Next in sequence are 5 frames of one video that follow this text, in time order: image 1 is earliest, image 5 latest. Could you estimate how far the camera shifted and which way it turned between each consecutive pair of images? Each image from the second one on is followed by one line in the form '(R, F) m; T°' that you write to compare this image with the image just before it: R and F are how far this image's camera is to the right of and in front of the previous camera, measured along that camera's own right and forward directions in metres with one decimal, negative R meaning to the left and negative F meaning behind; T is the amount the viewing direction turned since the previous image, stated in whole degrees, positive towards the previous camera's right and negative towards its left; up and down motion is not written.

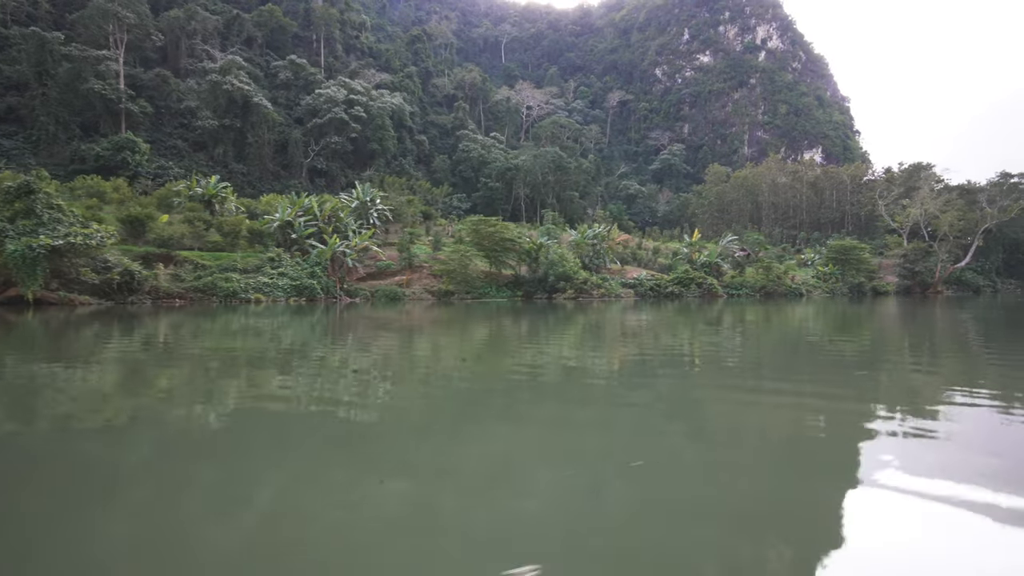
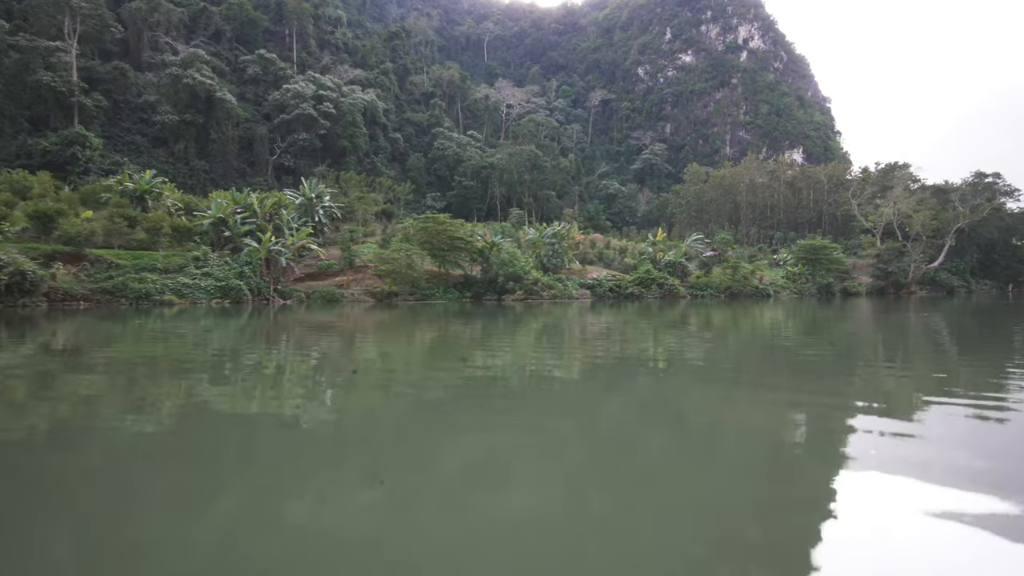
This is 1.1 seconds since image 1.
(+0.9, +0.6) m; +1°
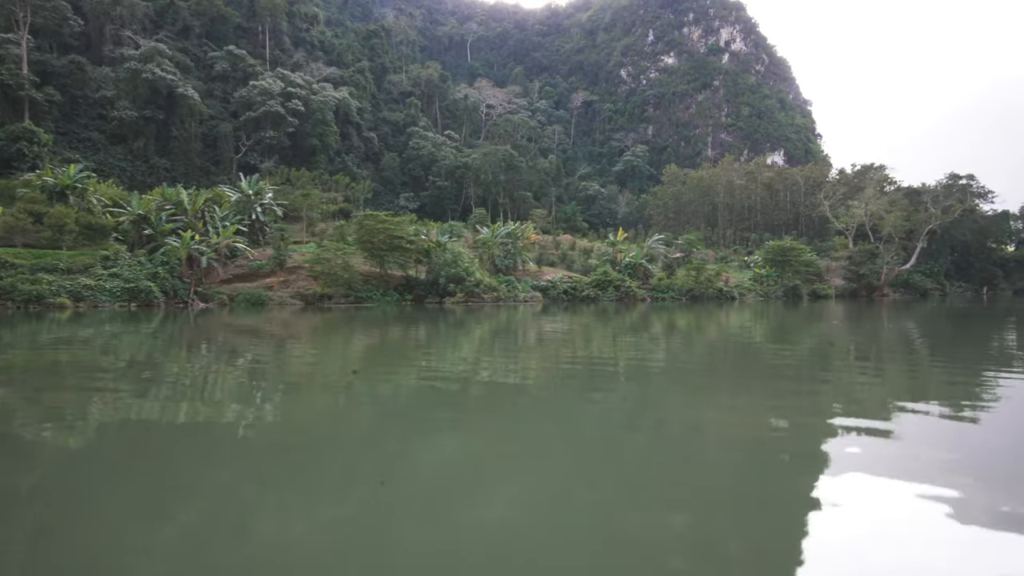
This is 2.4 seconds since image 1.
(+1.0, +0.6) m; +1°
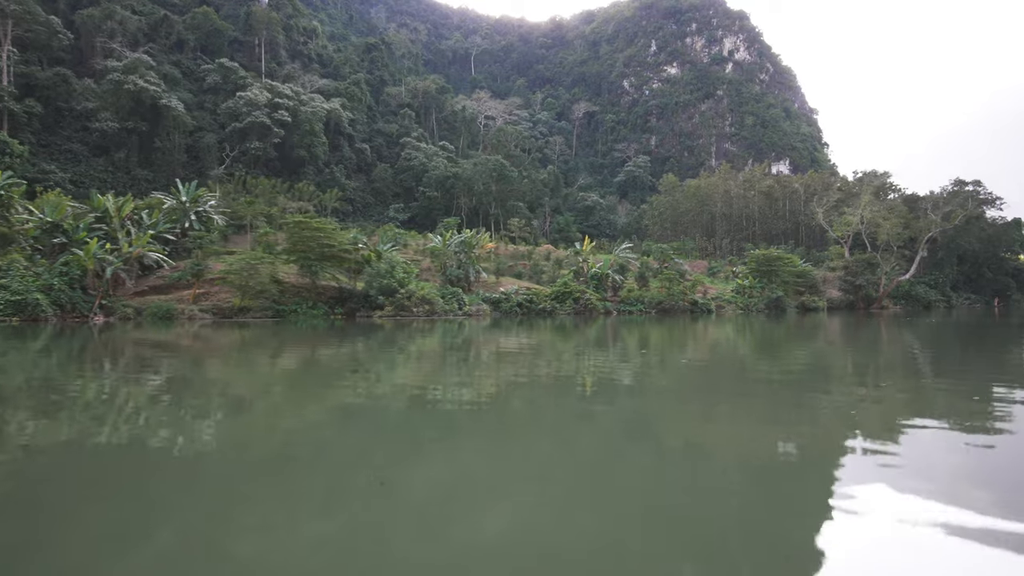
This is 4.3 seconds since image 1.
(+1.4, +0.9) m; -2°
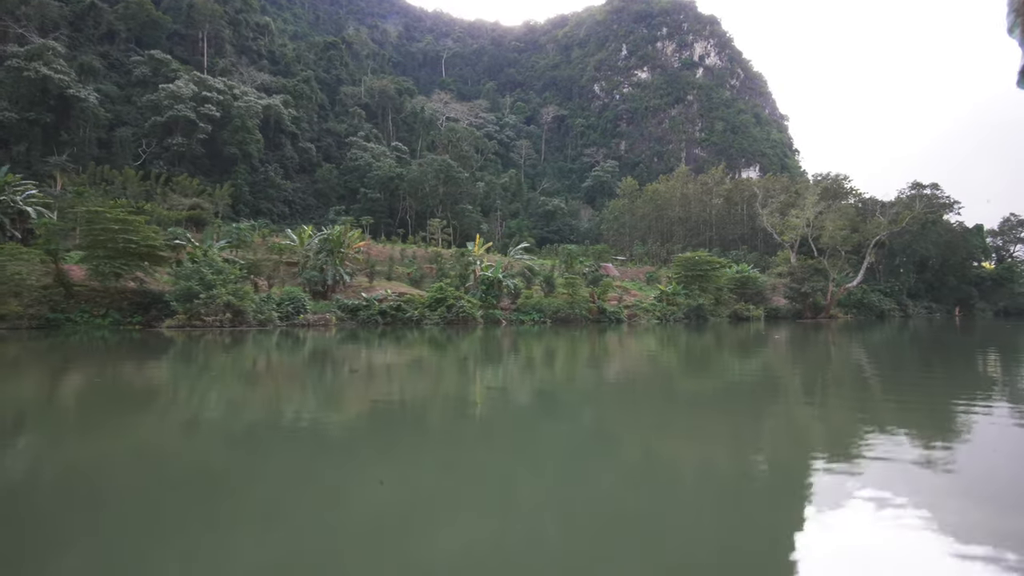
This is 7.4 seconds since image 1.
(+2.4, +1.7) m; +1°
